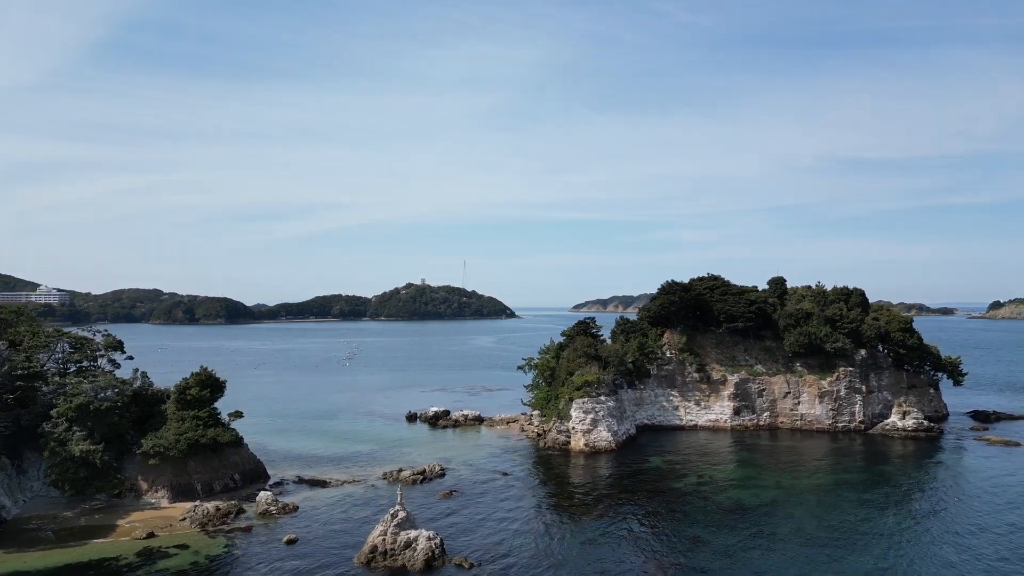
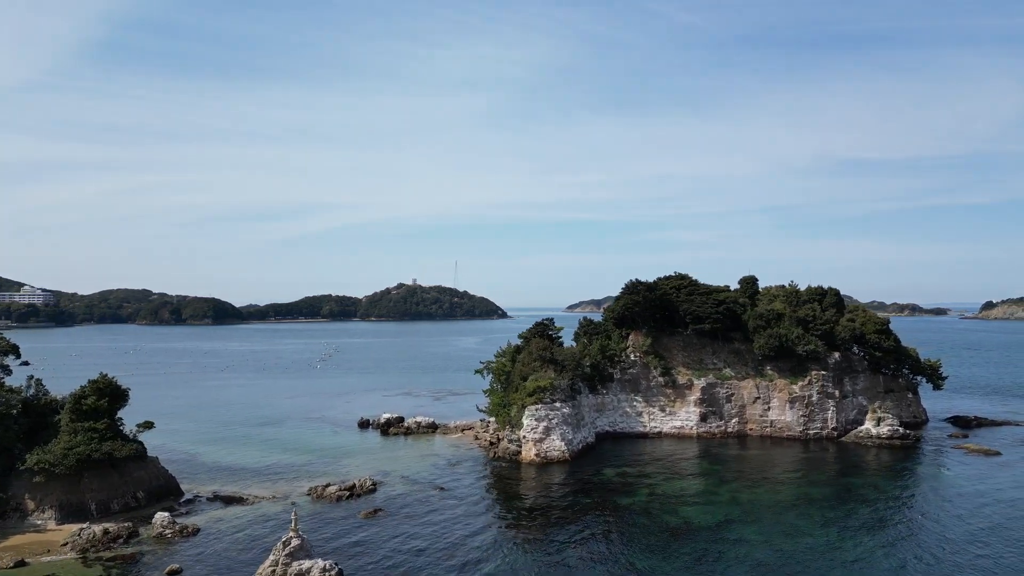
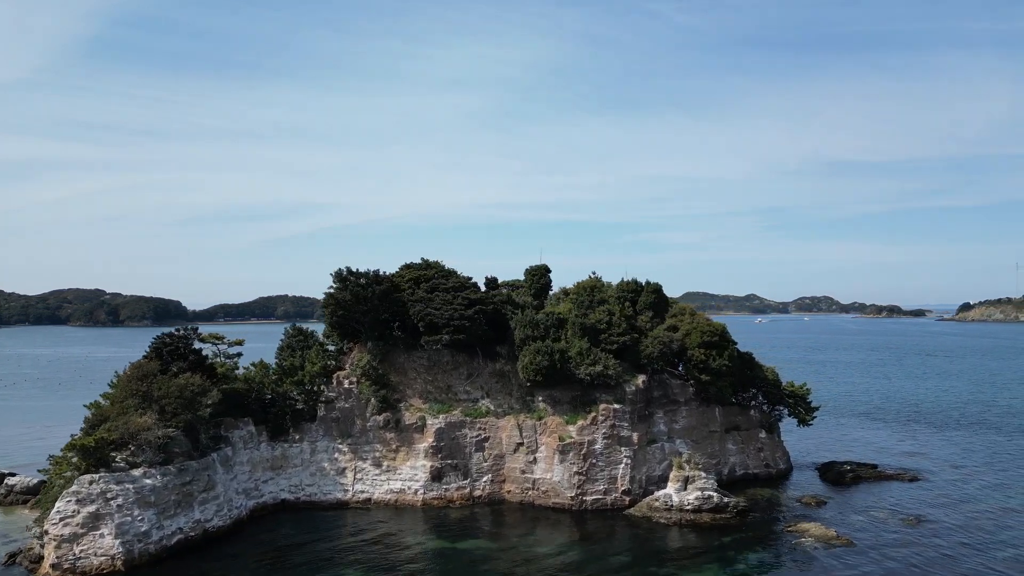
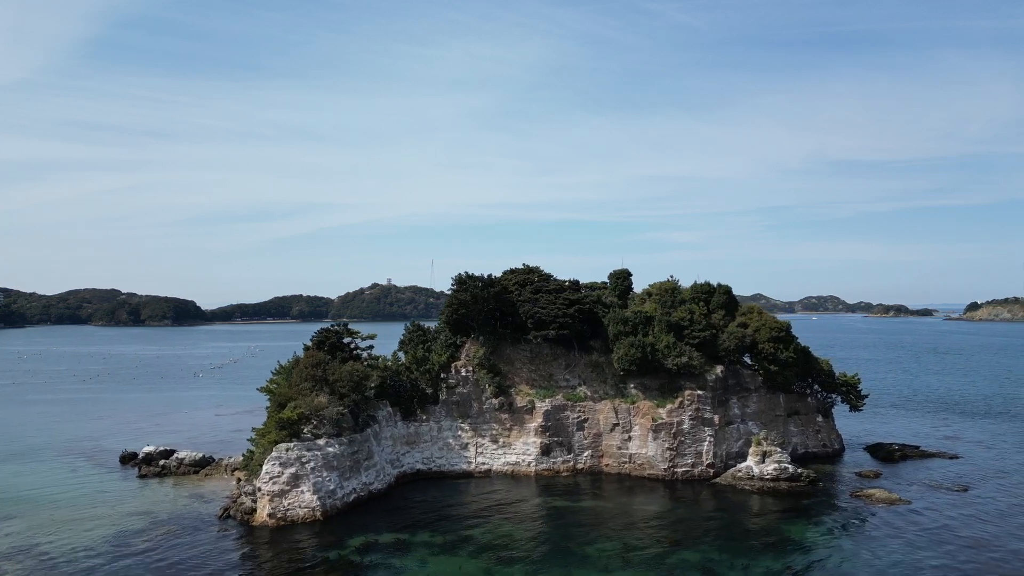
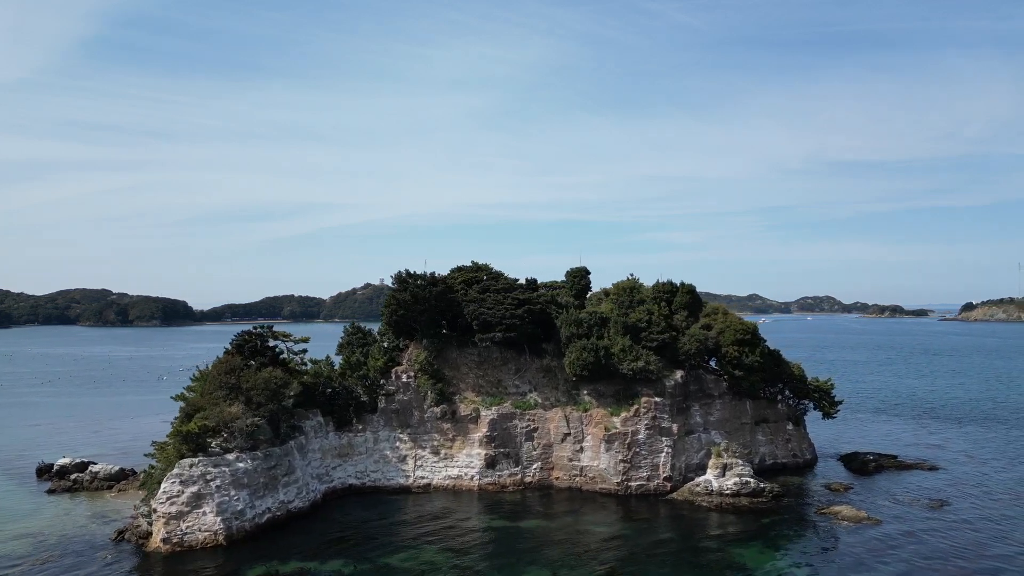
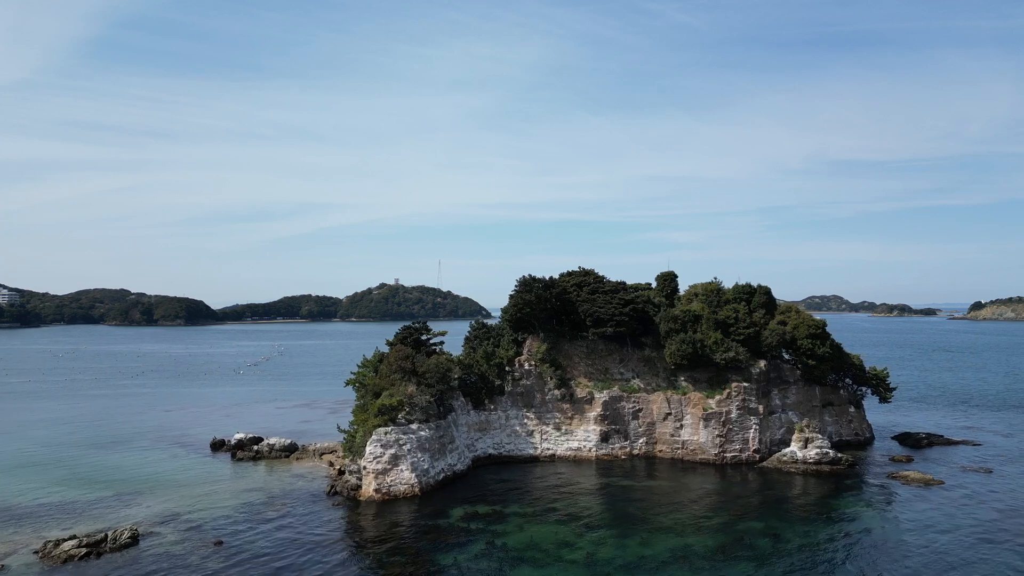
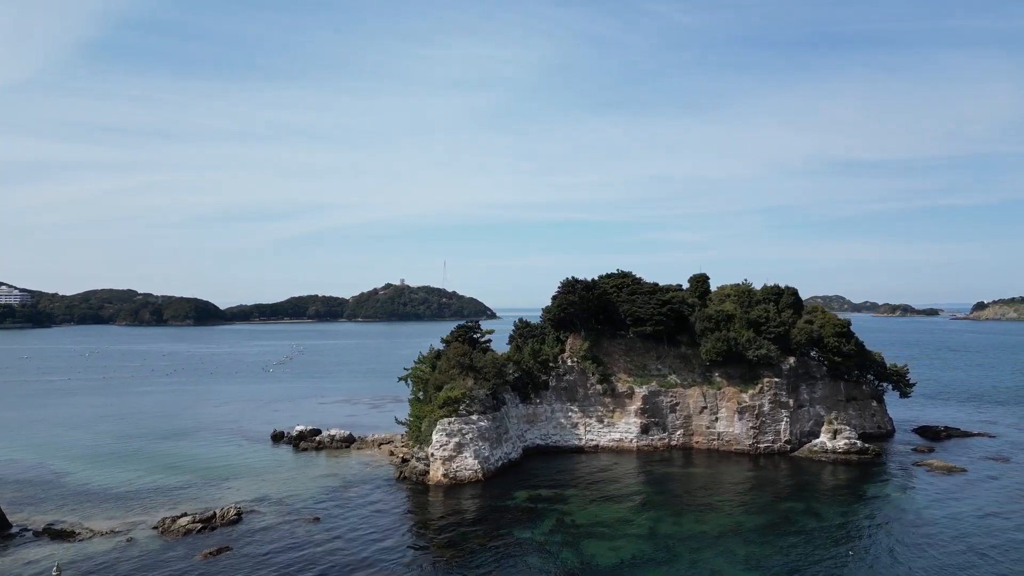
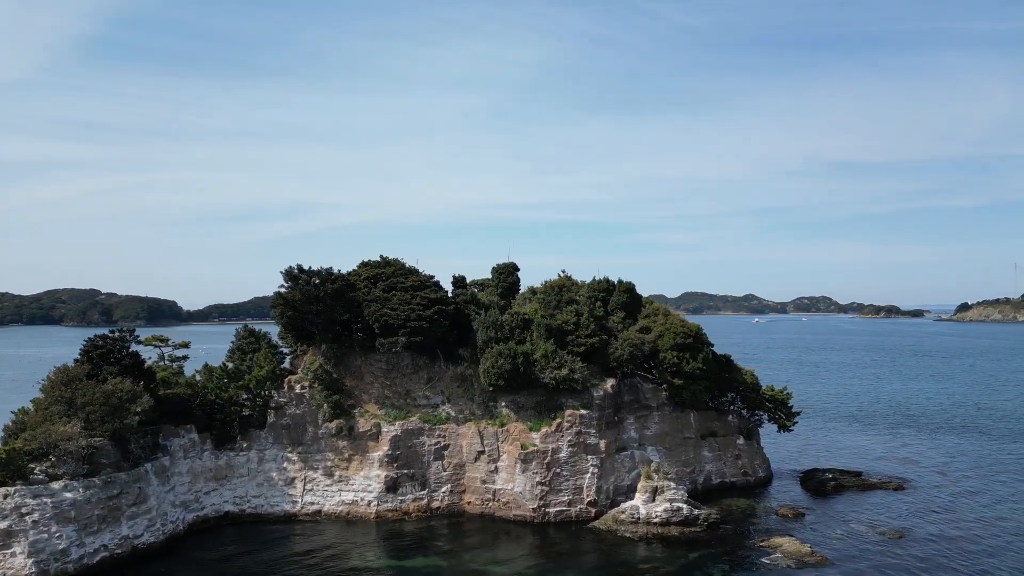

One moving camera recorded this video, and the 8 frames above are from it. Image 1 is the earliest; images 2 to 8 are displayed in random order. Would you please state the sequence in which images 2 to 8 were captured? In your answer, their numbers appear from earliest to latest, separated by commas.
2, 7, 6, 4, 5, 3, 8
